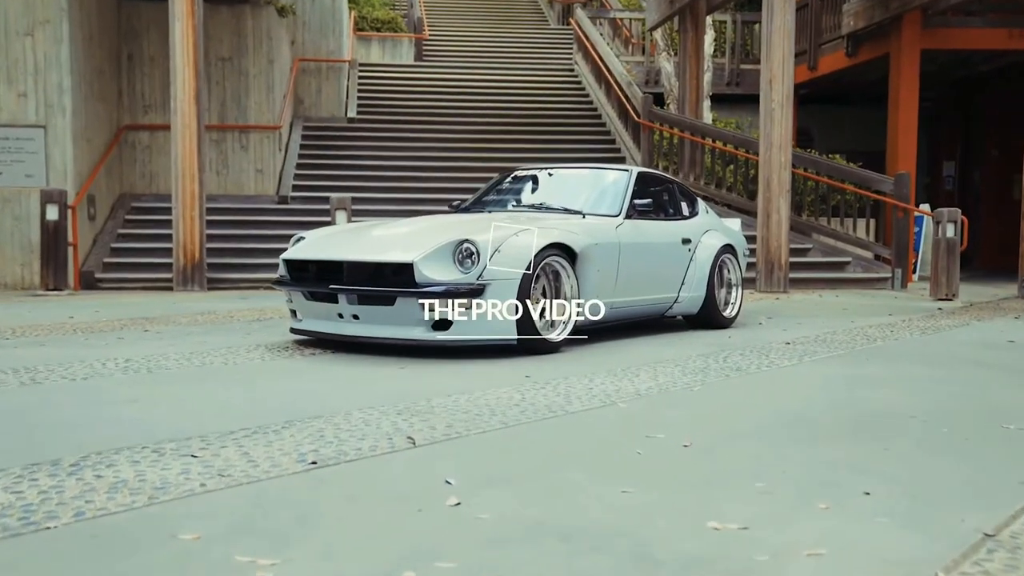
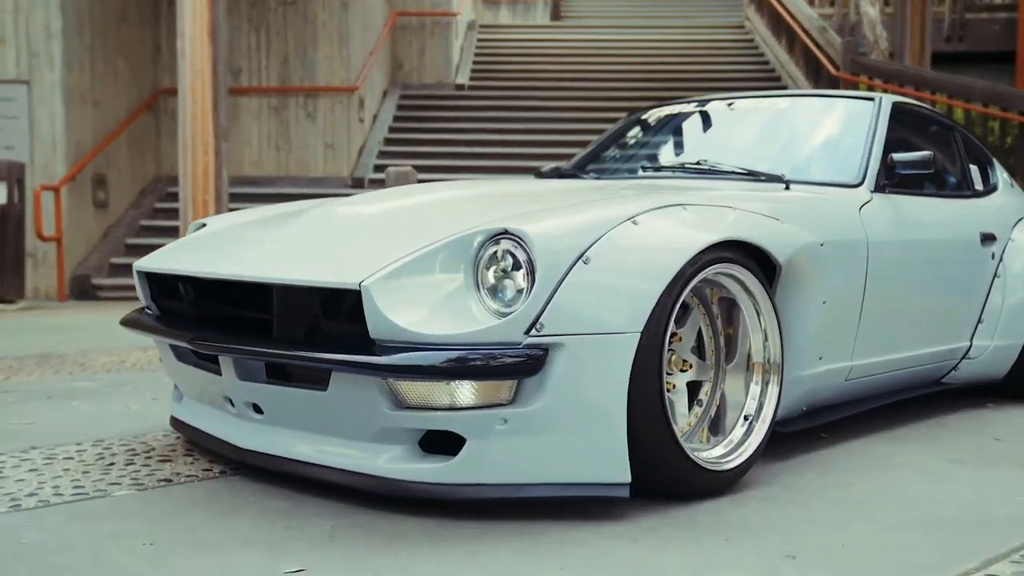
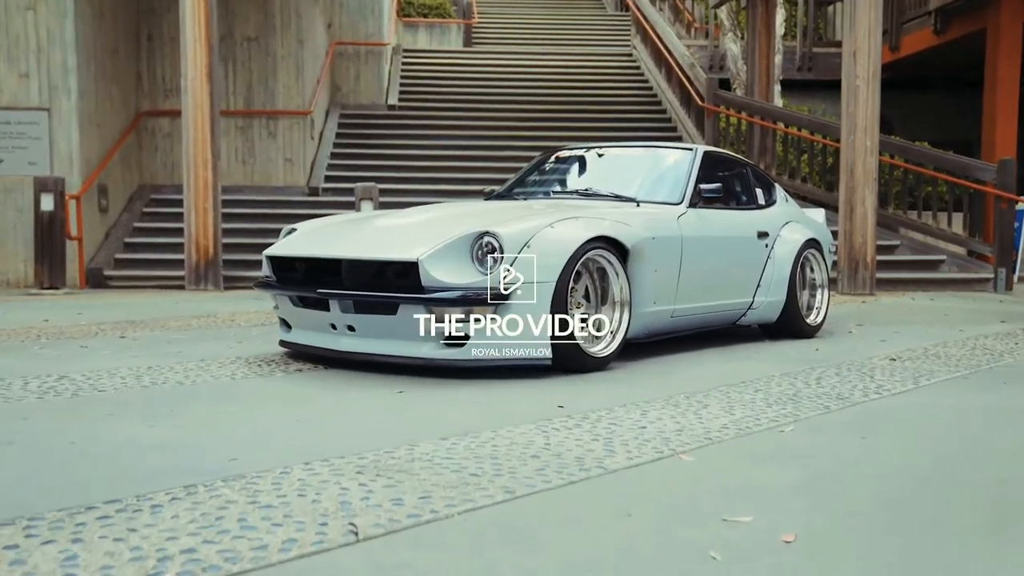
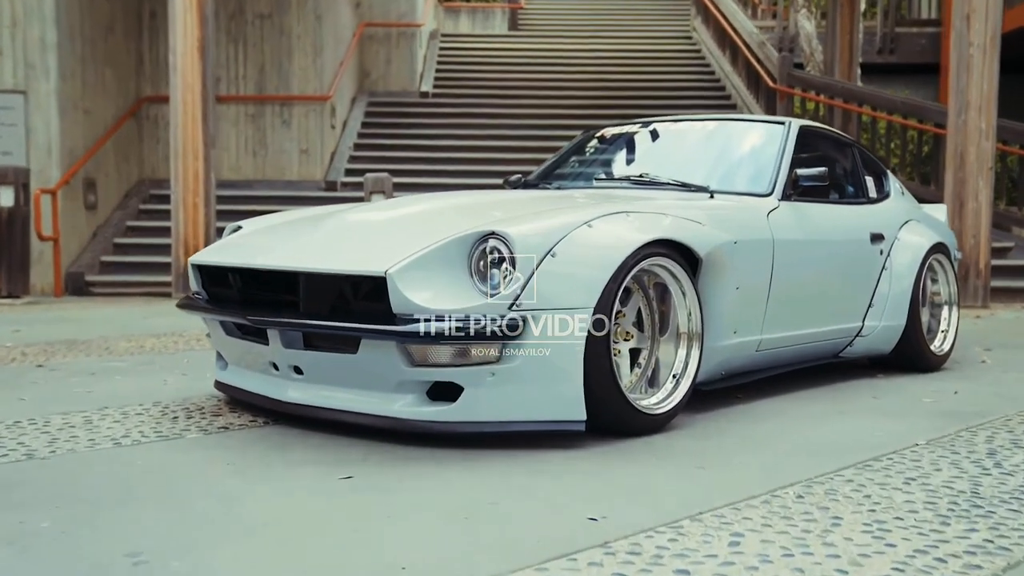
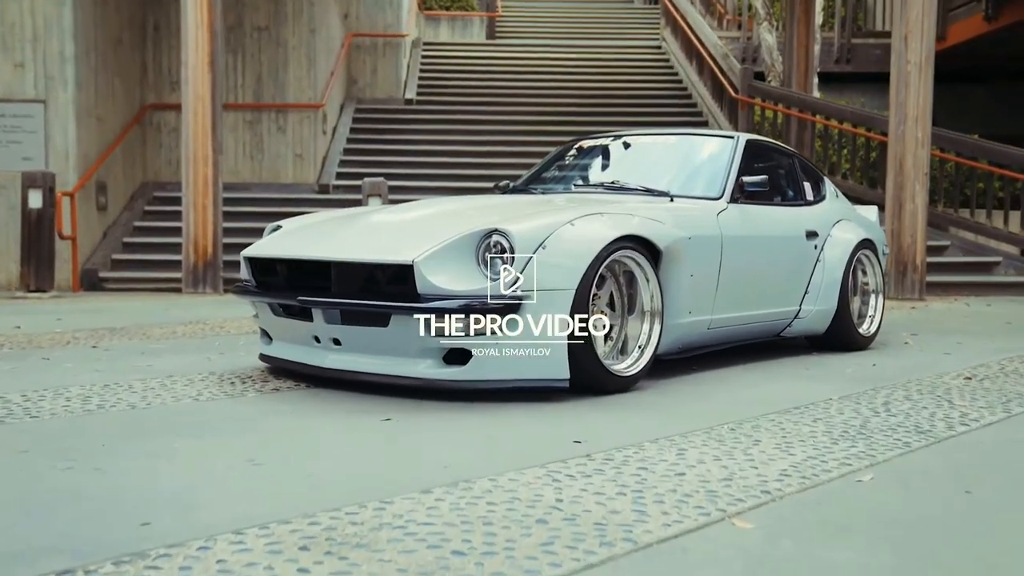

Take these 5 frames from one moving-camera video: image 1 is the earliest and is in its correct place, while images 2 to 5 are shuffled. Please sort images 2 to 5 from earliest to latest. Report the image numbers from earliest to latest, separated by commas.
3, 5, 4, 2
